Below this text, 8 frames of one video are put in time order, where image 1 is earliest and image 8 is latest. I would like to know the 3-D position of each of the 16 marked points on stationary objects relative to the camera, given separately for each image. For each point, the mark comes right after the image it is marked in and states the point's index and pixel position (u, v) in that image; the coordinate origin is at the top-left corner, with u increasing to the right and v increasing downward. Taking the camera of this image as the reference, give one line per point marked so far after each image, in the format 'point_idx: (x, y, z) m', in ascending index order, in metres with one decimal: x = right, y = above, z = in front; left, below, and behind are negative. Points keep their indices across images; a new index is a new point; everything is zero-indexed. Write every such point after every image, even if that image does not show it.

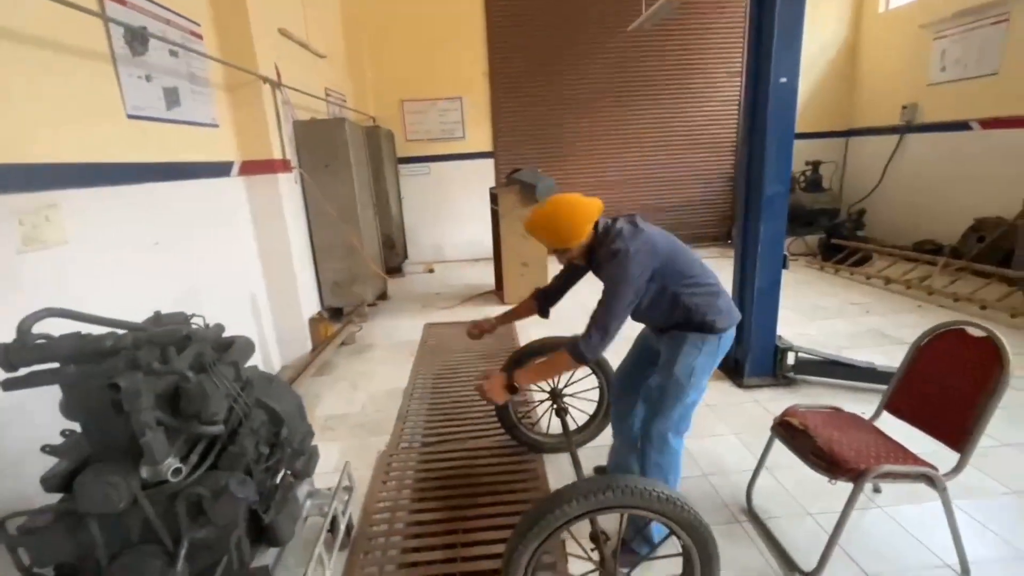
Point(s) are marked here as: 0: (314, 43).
0: (-1.6, +2.0, +3.8) m
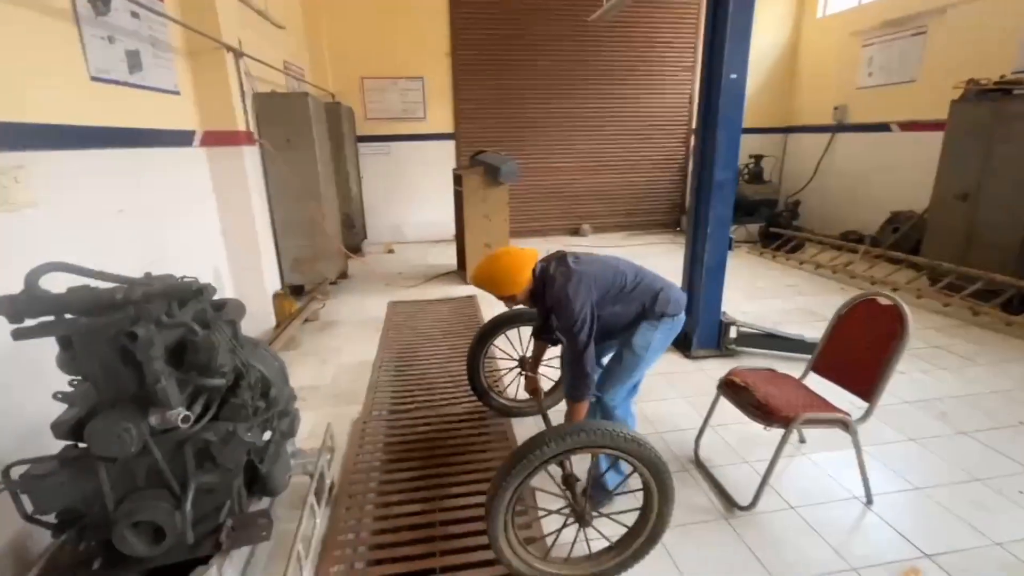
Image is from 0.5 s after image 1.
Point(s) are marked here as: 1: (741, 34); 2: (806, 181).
0: (-1.9, +2.2, +3.7) m
1: (+1.2, +1.3, +2.5) m
2: (+3.6, +1.3, +5.9) m
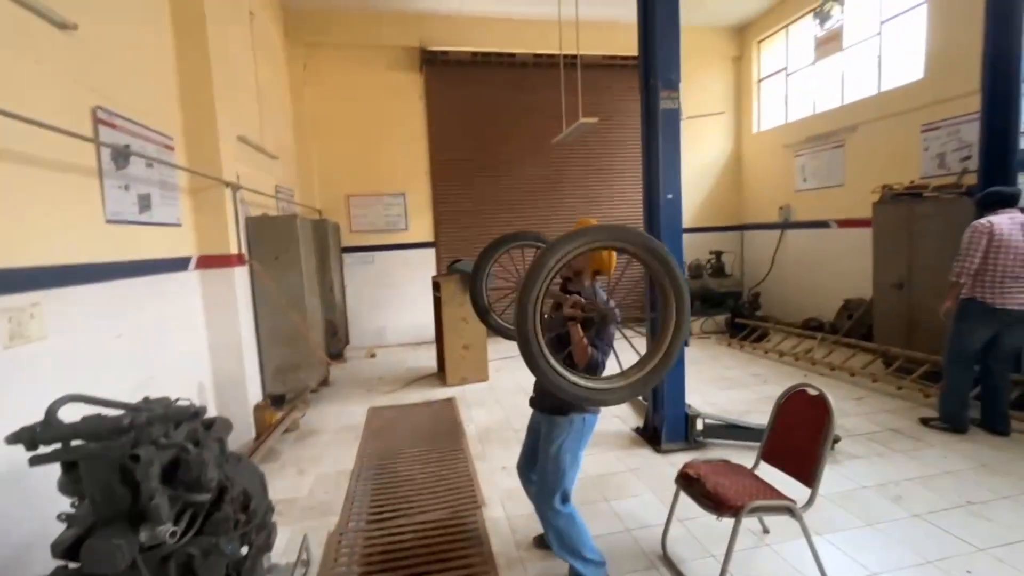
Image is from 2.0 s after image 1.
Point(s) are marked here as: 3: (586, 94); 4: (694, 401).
0: (-2.1, +1.2, +4.2) m
1: (+1.0, +0.8, +2.9) m
2: (+3.3, +0.2, +6.3) m
3: (+0.9, +2.4, +6.0) m
4: (+1.3, -0.9, +3.6) m
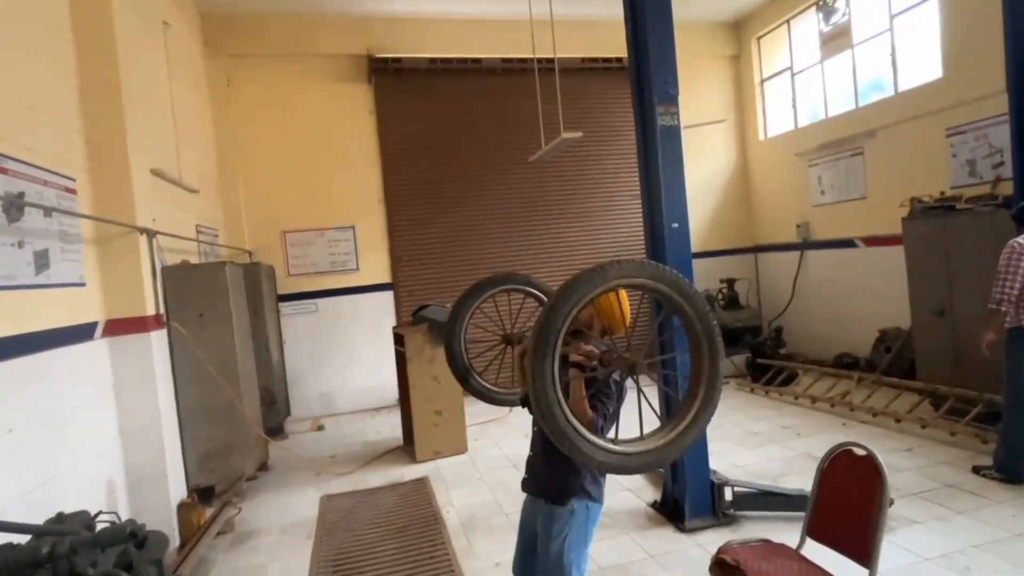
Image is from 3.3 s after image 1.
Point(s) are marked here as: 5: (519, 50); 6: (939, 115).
0: (-2.3, +0.8, +3.7) m
1: (+0.9, +0.5, +2.4) m
2: (+3.2, -0.1, +5.8) m
3: (+0.7, +2.0, +5.5) m
4: (+1.3, -1.1, +3.0) m
5: (+0.2, +2.6, +5.3) m
6: (+3.6, +1.4, +4.0) m
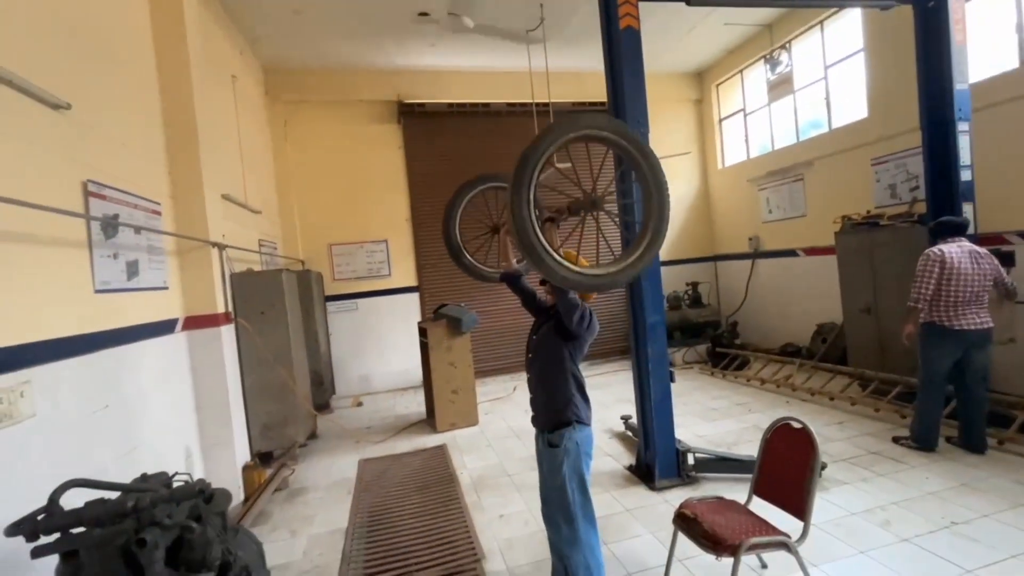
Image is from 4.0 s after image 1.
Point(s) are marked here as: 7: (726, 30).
0: (-2.3, +0.8, +4.3) m
1: (+0.9, +0.5, +3.1) m
2: (+3.1, -0.2, +6.5) m
3: (+0.6, +1.9, +6.2) m
4: (+1.3, -1.1, +3.6) m
5: (+0.1, +2.4, +6.1) m
6: (+3.5, +1.4, +4.8) m
7: (+2.5, +3.0, +5.6) m
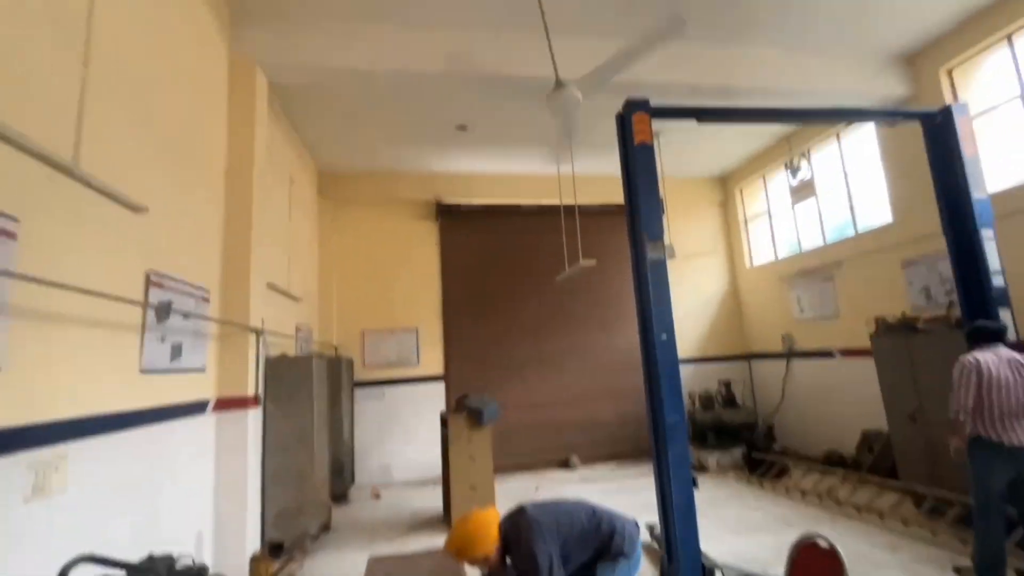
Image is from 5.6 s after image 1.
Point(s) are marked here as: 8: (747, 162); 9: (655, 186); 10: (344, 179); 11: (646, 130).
0: (-2.1, 0.0, +4.6) m
1: (+1.0, -0.1, +3.2) m
2: (+3.4, -1.5, +6.2) m
3: (+1.0, +0.7, +6.5) m
4: (+1.4, -1.8, +3.3) m
5: (+0.5, +1.2, +6.5) m
6: (+3.8, +0.4, +4.8) m
7: (+2.9, +1.9, +6.0) m
8: (+3.3, +1.8, +6.7) m
9: (+1.0, +0.7, +3.3) m
10: (-2.1, +1.4, +6.0) m
11: (+0.9, +1.1, +3.4) m
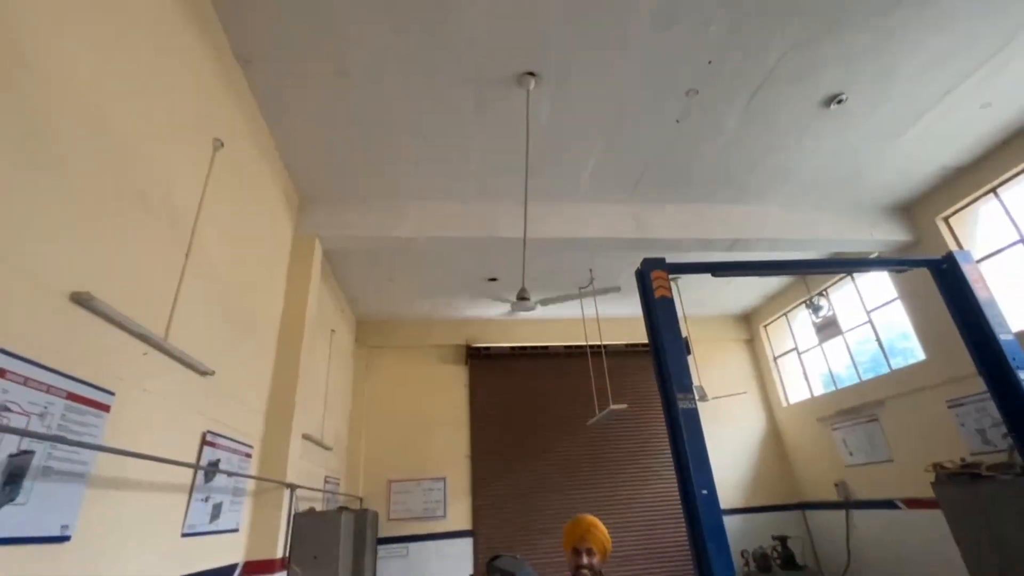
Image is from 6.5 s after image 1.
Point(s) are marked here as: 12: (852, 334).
0: (-1.8, -1.5, +4.6) m
1: (+1.2, -1.1, +3.1) m
2: (+3.8, -3.2, +5.5) m
3: (+1.4, -1.2, +6.5) m
4: (+1.6, -2.8, +2.8) m
5: (+0.9, -0.7, +6.7) m
6: (+4.1, -1.0, +4.7) m
7: (+3.3, +0.1, +6.3) m
8: (+3.7, -0.2, +6.9) m
9: (+1.2, -0.4, +3.4) m
10: (-1.8, -0.5, +6.4) m
11: (+1.1, 0.0, +3.6) m
12: (+4.0, -0.6, +5.6) m
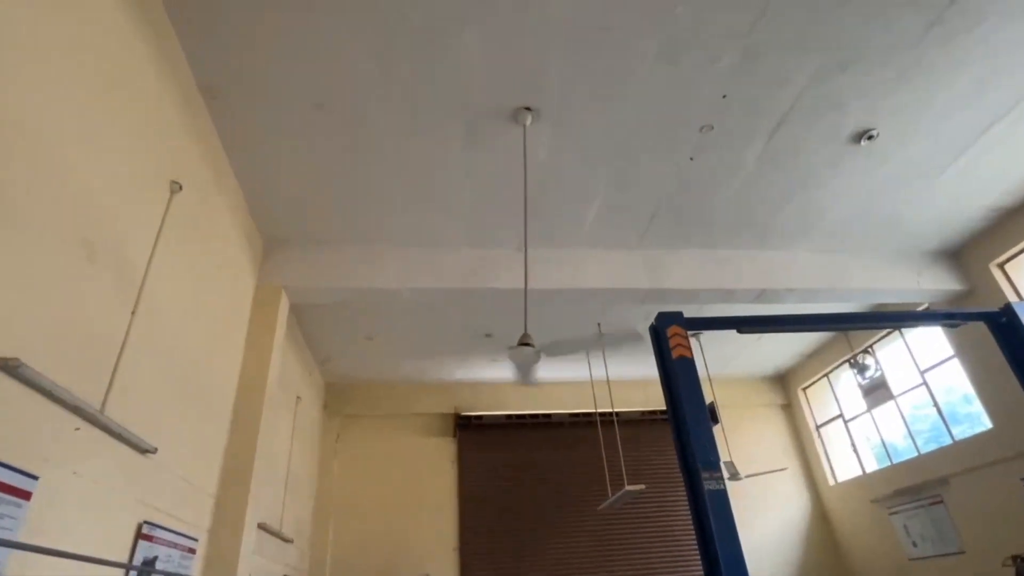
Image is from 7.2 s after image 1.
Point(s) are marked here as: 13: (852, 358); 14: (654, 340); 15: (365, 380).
0: (-1.8, -2.0, +4.0) m
1: (+1.2, -1.4, +2.4) m
2: (+3.8, -3.8, +4.6) m
3: (+1.4, -2.0, +5.8) m
4: (+1.6, -3.0, +1.9) m
5: (+0.9, -1.5, +6.1) m
6: (+4.1, -1.5, +4.0) m
7: (+3.3, -0.6, +5.7) m
8: (+3.7, -0.9, +6.3) m
9: (+1.2, -0.7, +2.9) m
10: (-1.8, -1.2, +5.8) m
11: (+1.1, -0.4, +3.1) m
12: (+4.0, -1.1, +5.0) m
13: (+3.8, -0.8, +5.6) m
14: (+0.9, -0.3, +3.2) m
15: (-1.8, -1.1, +5.8) m
